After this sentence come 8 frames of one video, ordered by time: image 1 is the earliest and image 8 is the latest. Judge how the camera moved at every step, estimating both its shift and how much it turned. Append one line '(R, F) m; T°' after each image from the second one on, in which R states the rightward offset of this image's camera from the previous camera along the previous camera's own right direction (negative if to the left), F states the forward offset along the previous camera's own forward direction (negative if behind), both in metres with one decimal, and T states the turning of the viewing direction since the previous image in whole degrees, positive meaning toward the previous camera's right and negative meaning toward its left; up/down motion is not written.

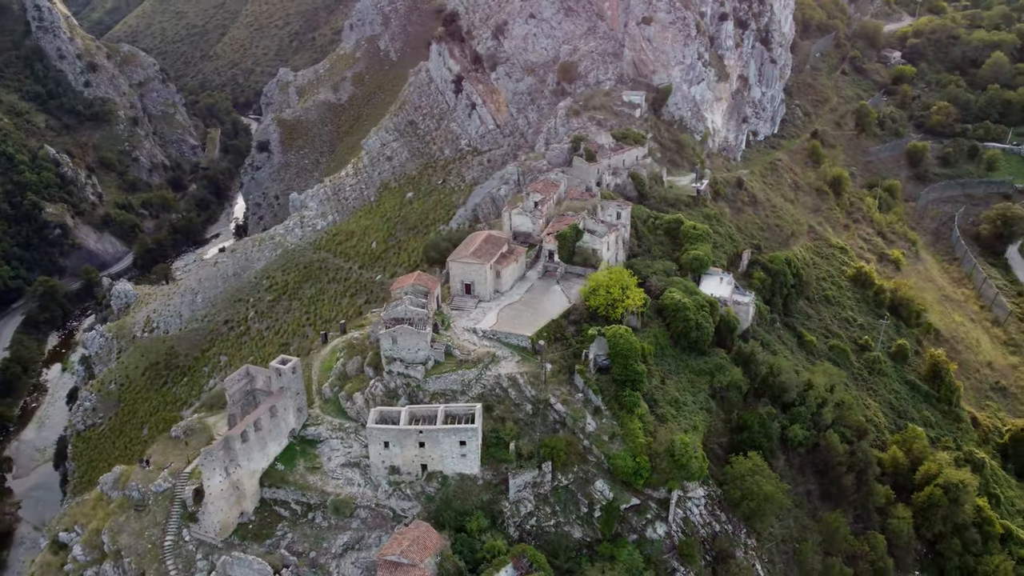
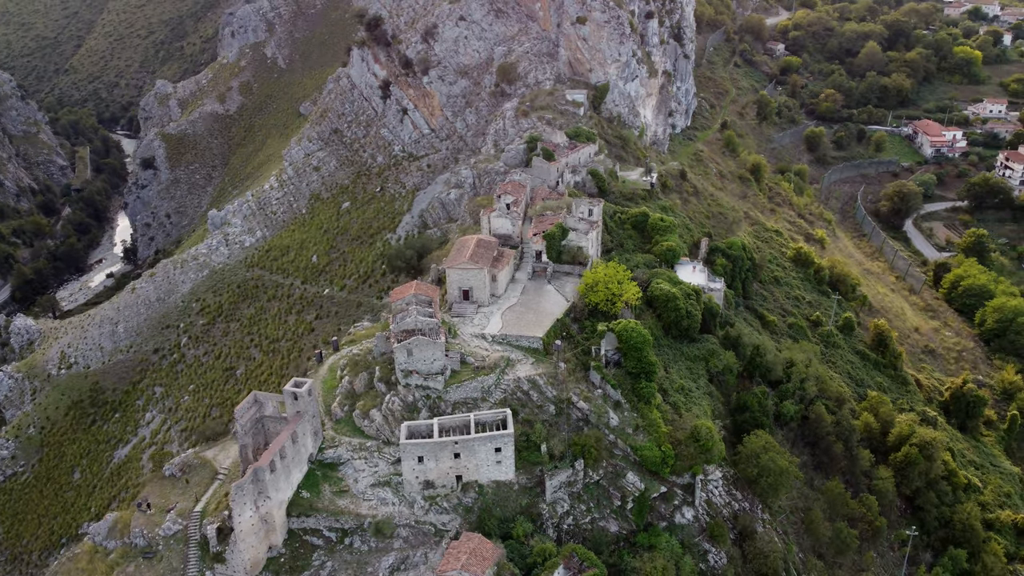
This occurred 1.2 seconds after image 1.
(-5.9, +0.5) m; +8°
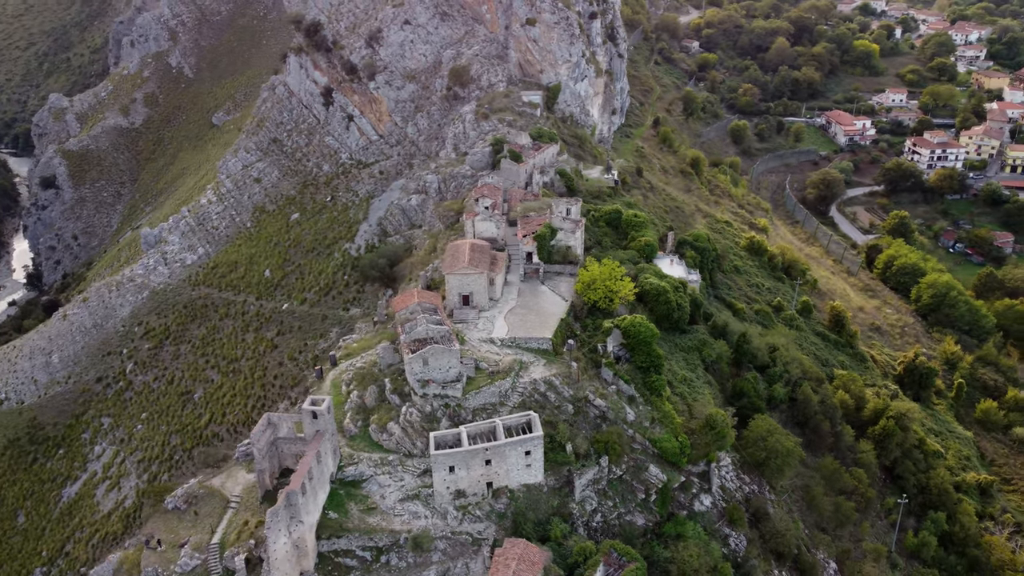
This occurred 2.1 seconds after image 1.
(-4.7, +0.4) m; +7°
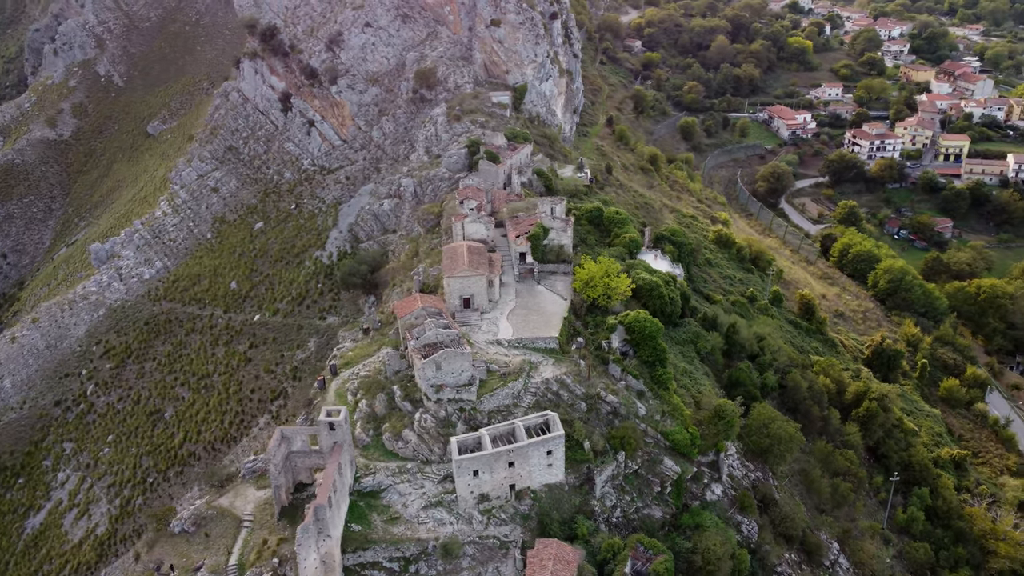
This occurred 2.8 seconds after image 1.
(-3.3, +0.3) m; +5°
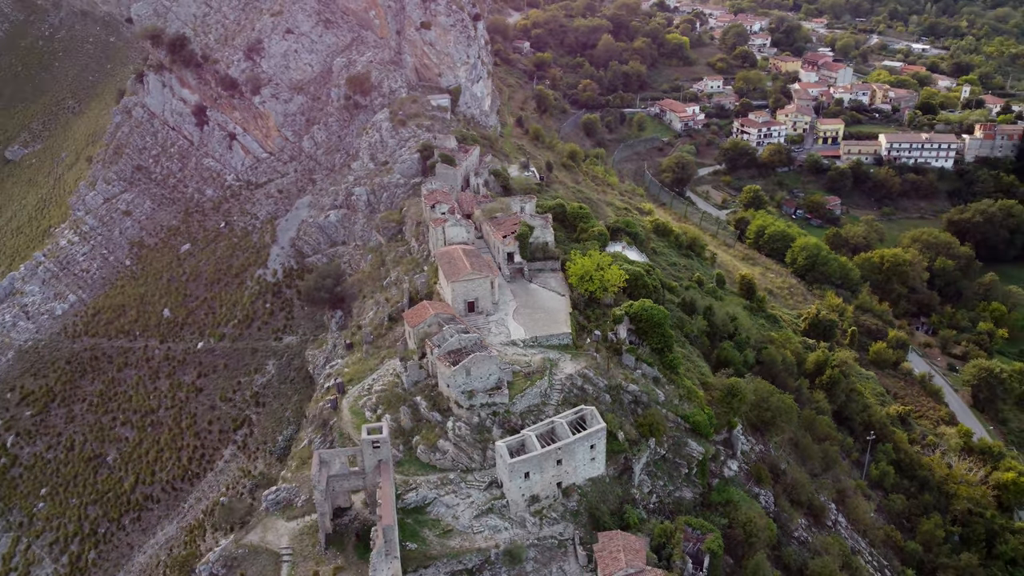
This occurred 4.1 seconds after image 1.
(-6.6, +0.8) m; +9°
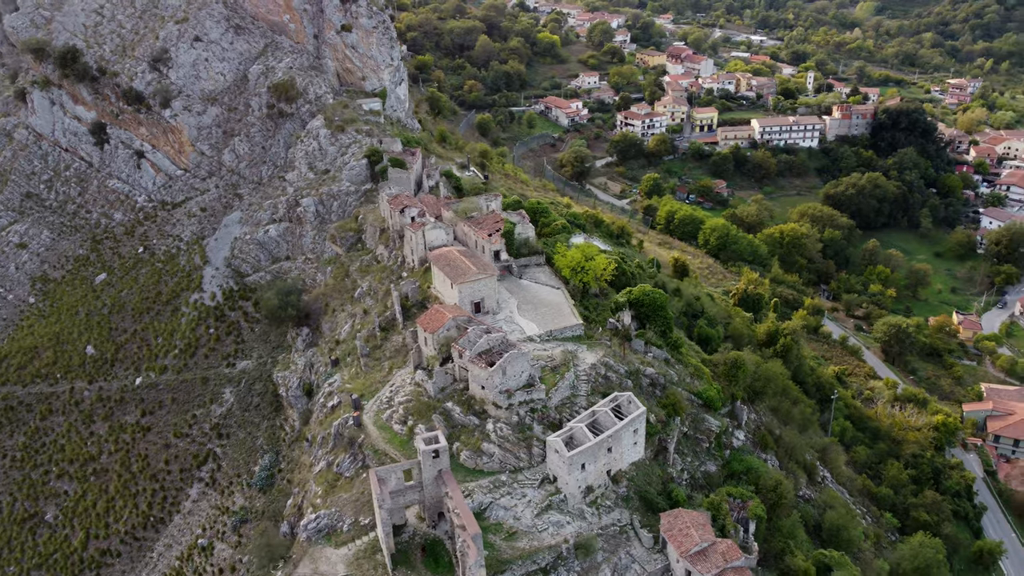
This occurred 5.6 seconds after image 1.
(-7.2, +0.9) m; +10°
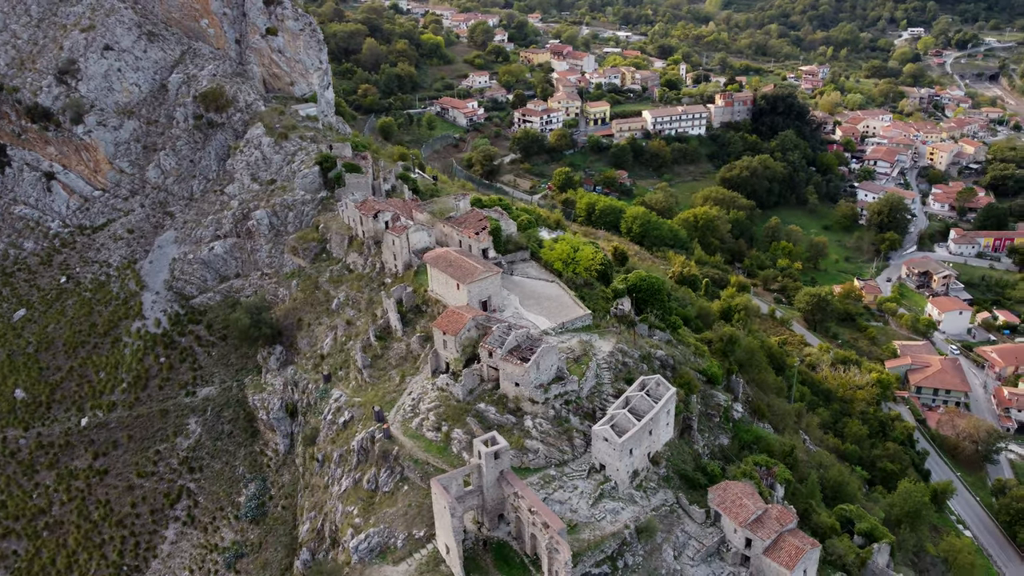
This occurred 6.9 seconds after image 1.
(-6.5, +0.8) m; +9°
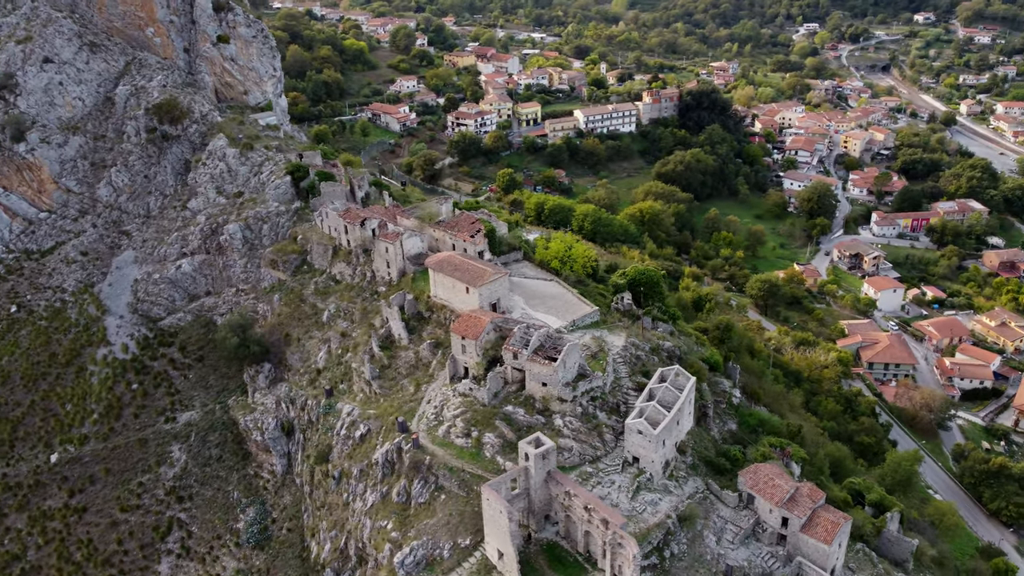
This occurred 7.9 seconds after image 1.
(-4.5, +0.4) m; +6°
